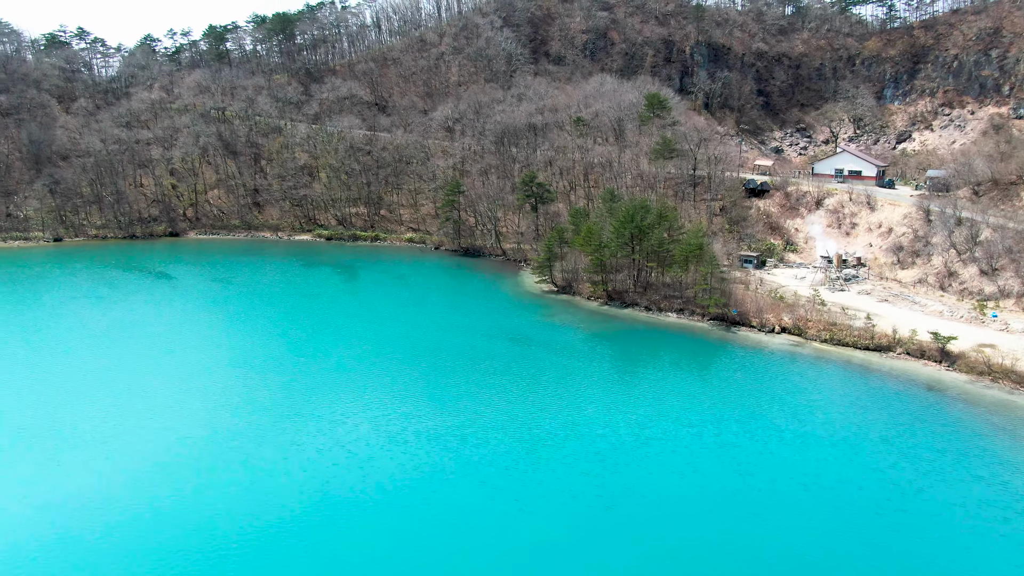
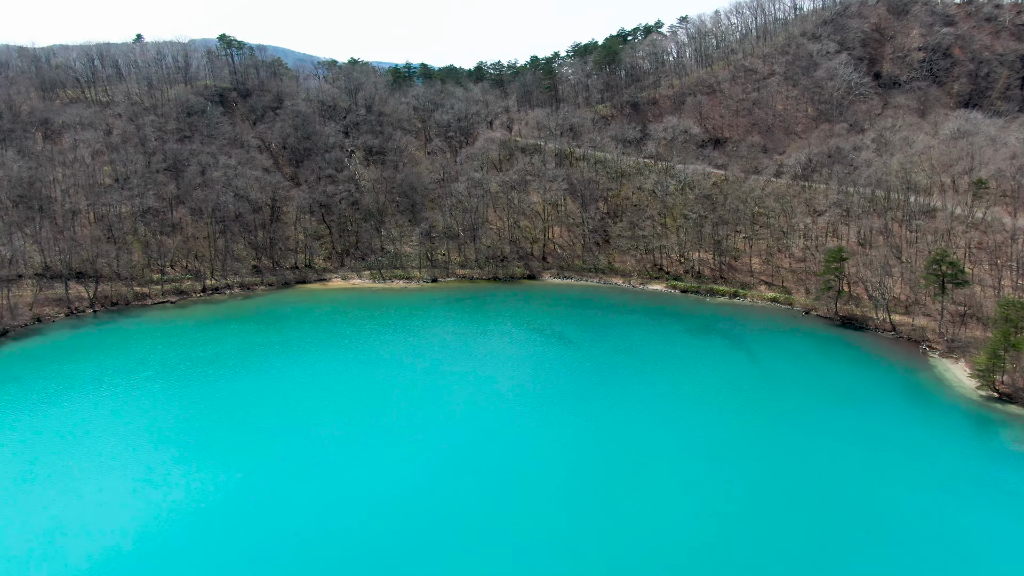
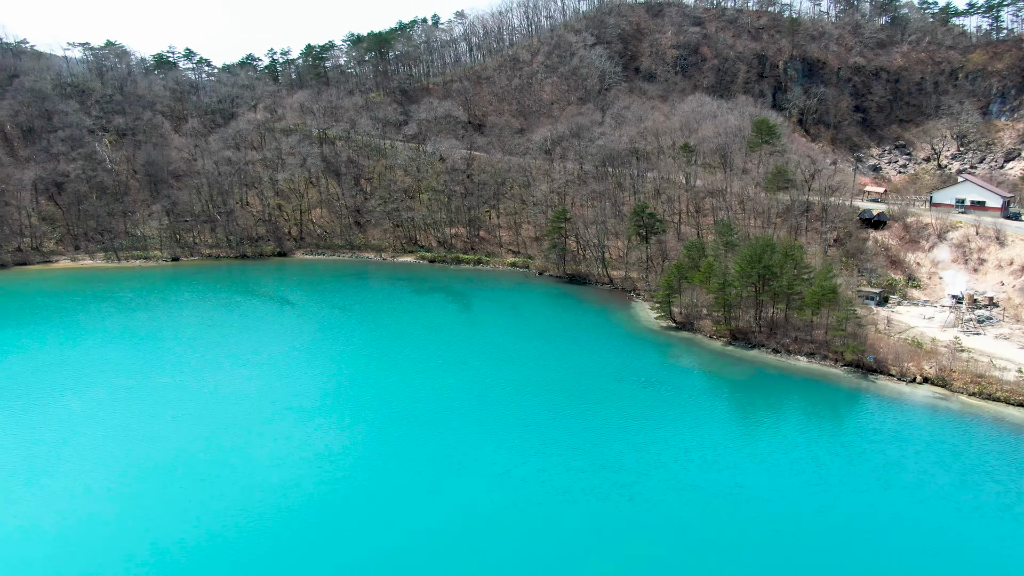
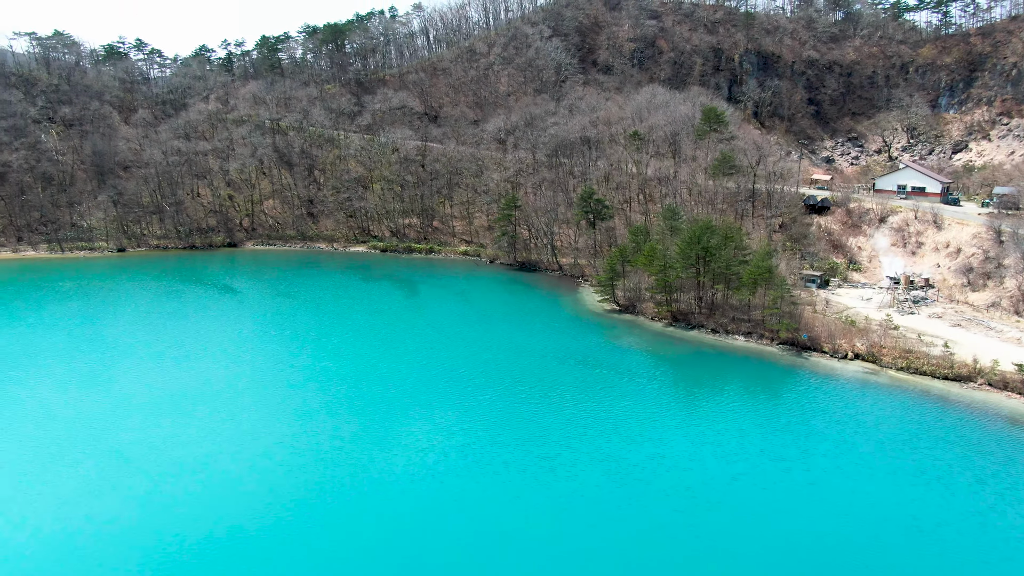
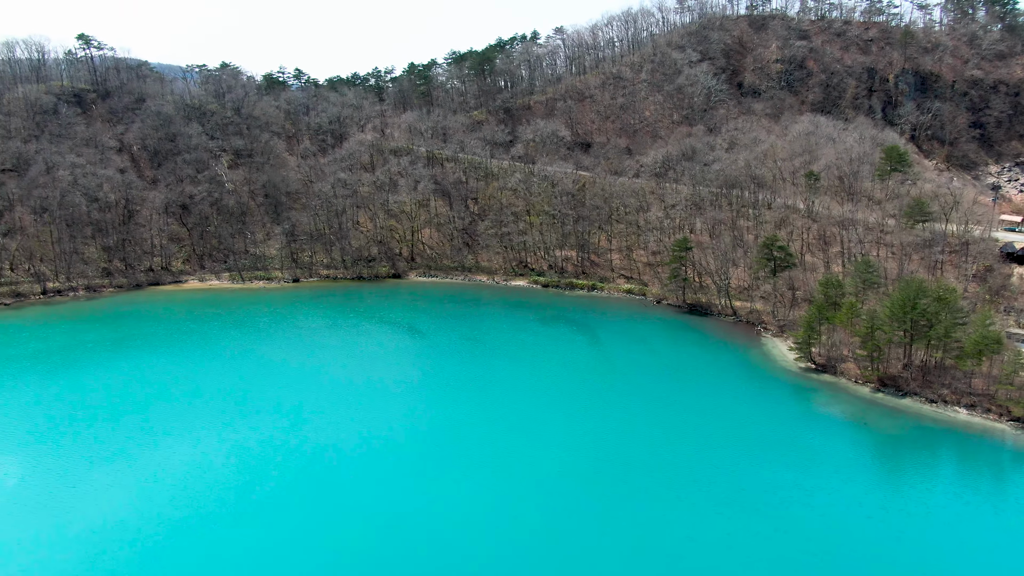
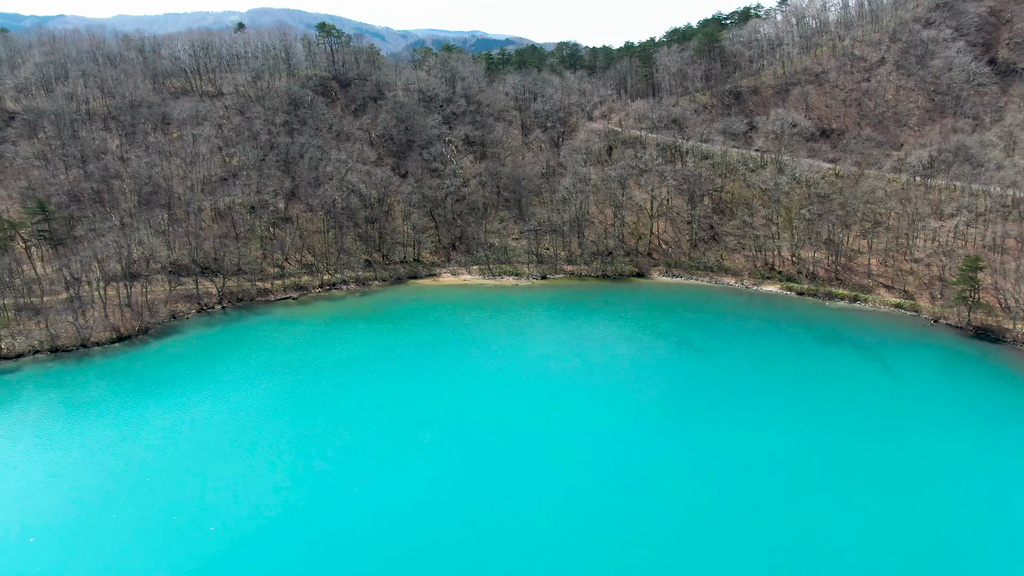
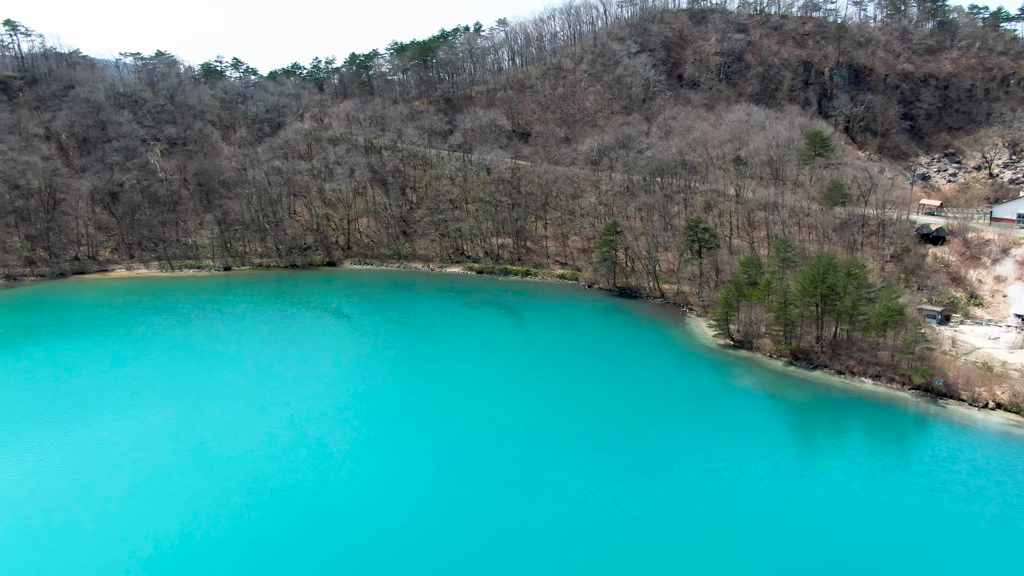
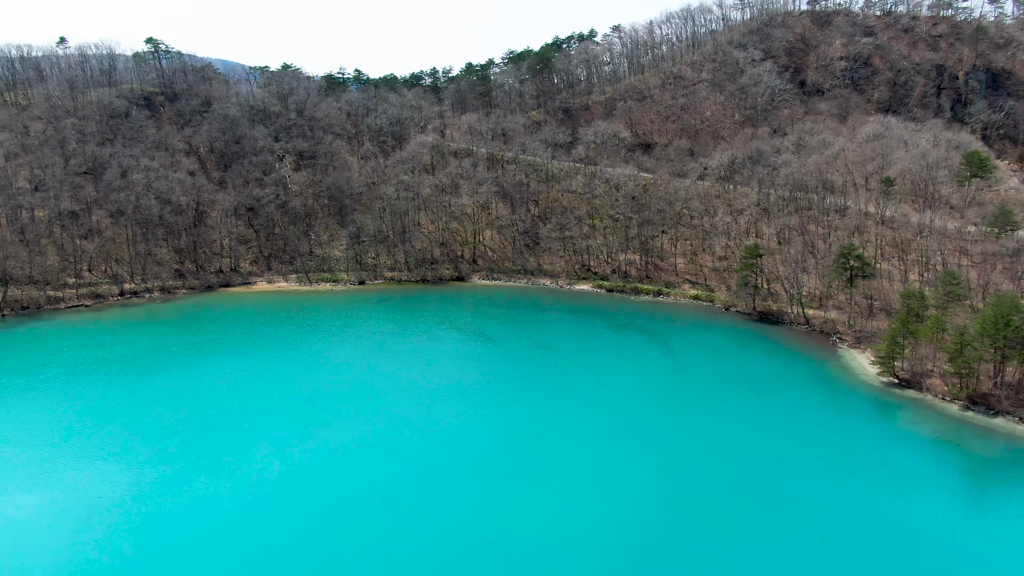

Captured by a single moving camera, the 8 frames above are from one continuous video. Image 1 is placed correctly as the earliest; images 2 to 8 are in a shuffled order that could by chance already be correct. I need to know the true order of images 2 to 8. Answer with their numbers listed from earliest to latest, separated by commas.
4, 3, 7, 5, 8, 2, 6
